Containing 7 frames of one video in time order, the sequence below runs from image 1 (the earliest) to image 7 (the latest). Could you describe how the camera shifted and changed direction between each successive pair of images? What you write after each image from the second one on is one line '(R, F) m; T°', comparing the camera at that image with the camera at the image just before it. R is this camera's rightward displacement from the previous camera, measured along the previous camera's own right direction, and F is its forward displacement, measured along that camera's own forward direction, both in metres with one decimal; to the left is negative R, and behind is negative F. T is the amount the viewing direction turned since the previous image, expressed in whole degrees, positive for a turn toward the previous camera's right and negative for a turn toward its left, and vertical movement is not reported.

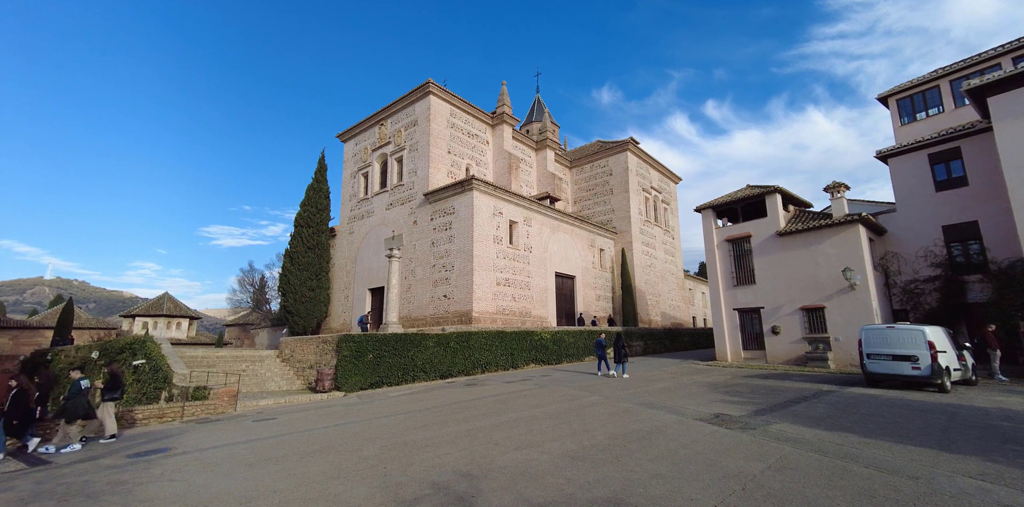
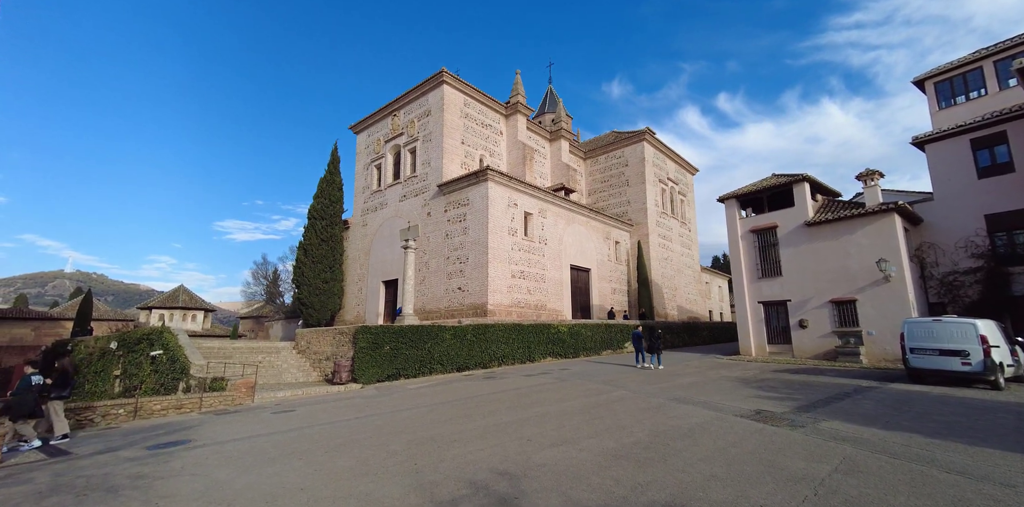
(-0.3, +0.4) m; -1°
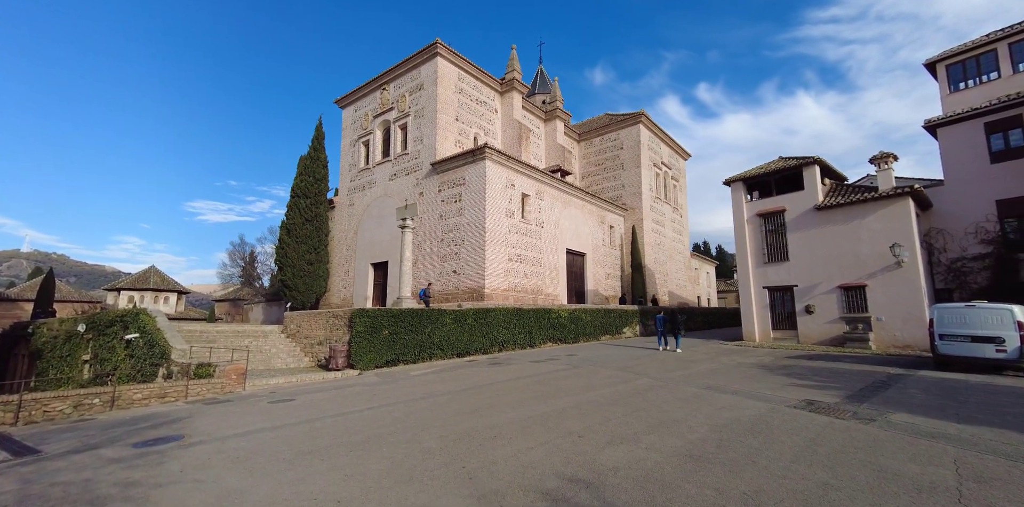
(-0.8, +0.8) m; +2°
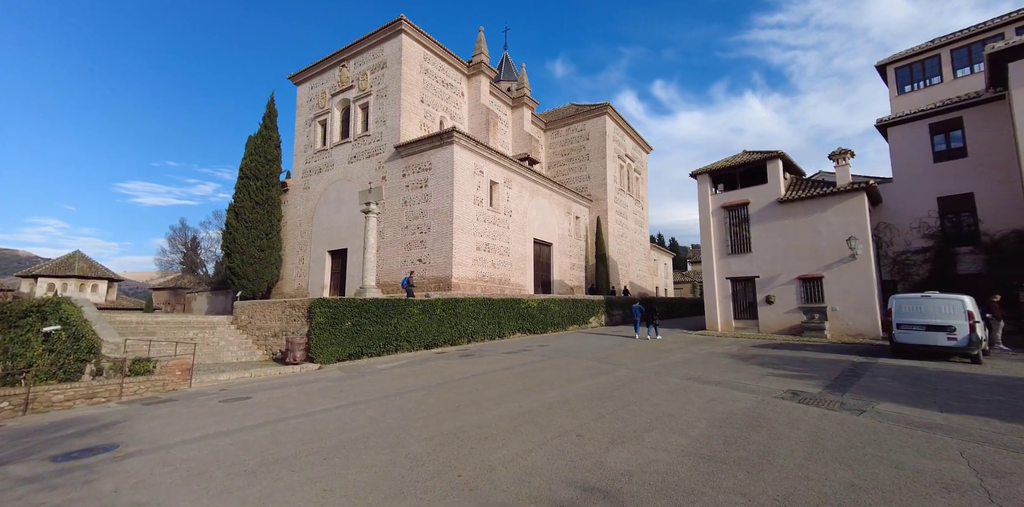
(-0.4, +0.5) m; +5°
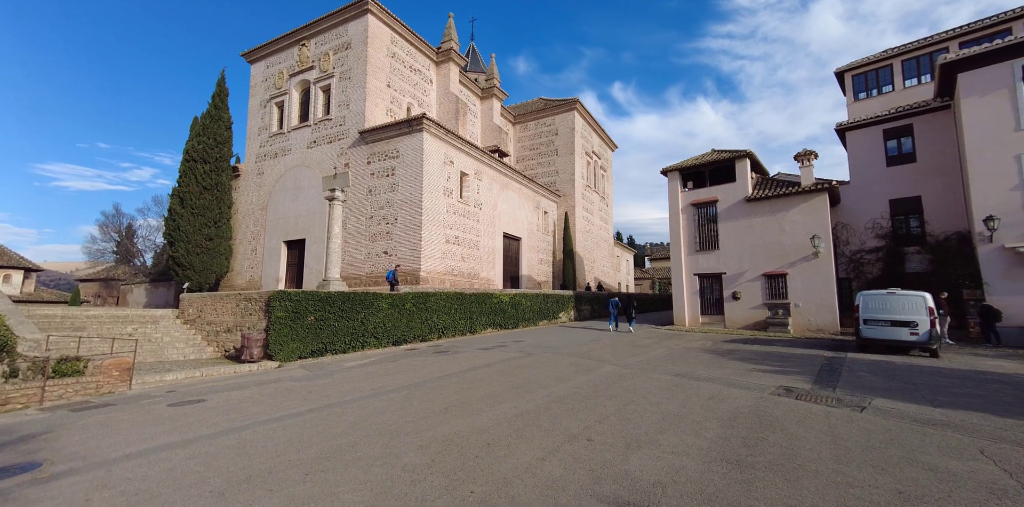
(-0.5, +0.5) m; +5°
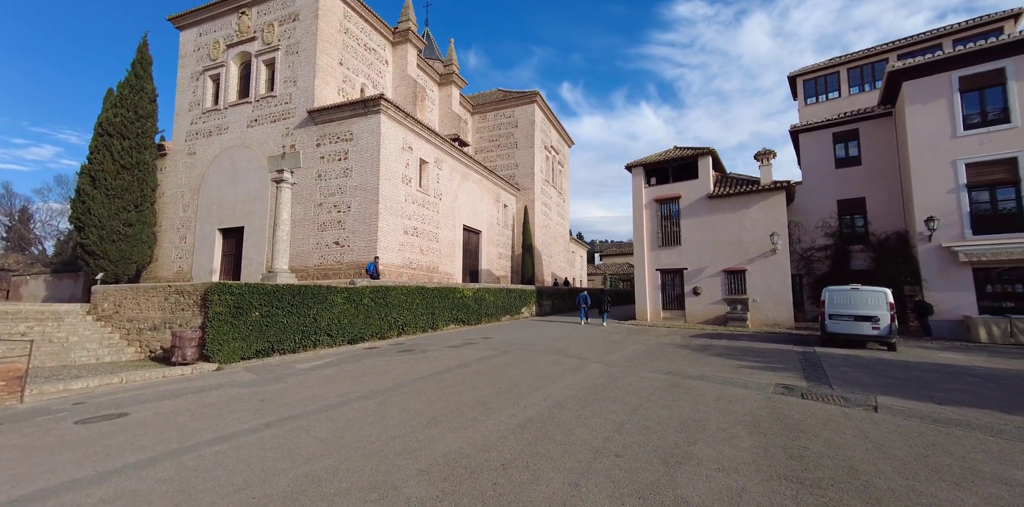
(-0.6, +0.8) m; +7°
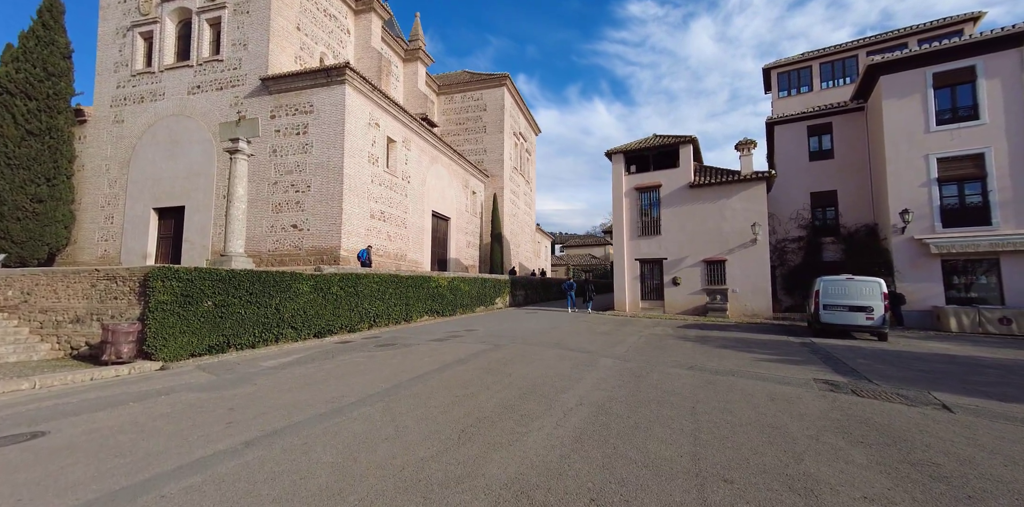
(-1.0, +1.0) m; +6°
